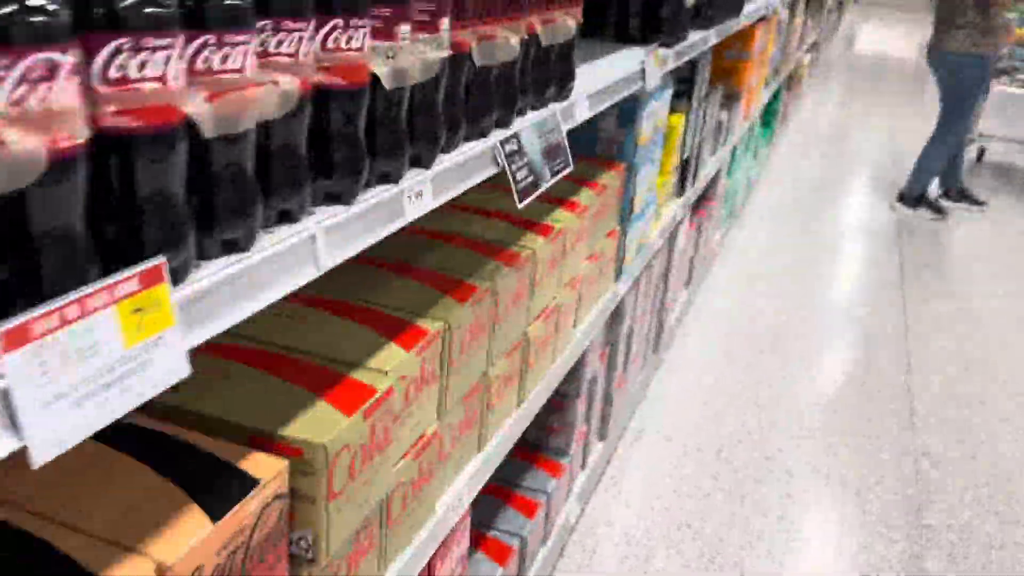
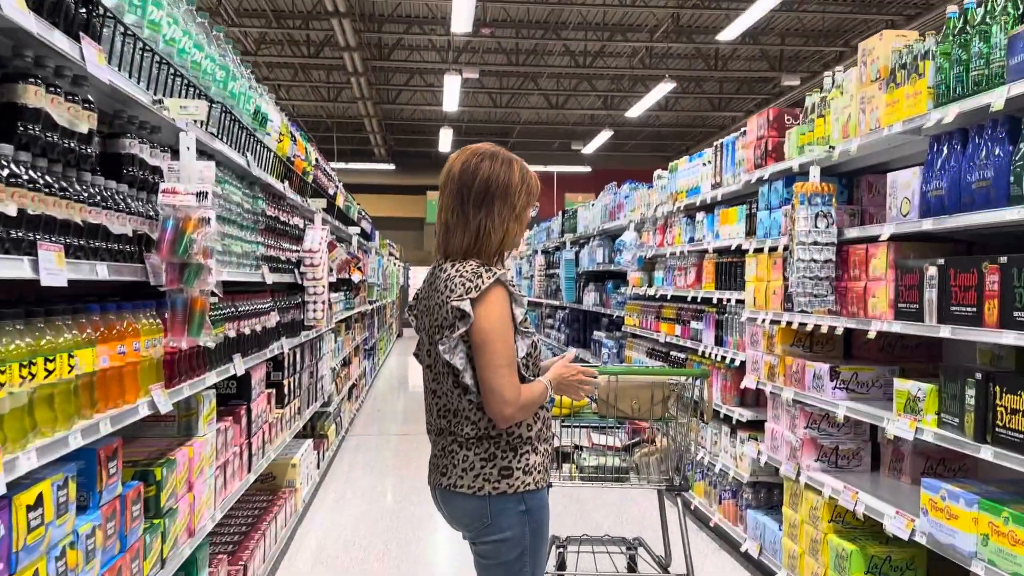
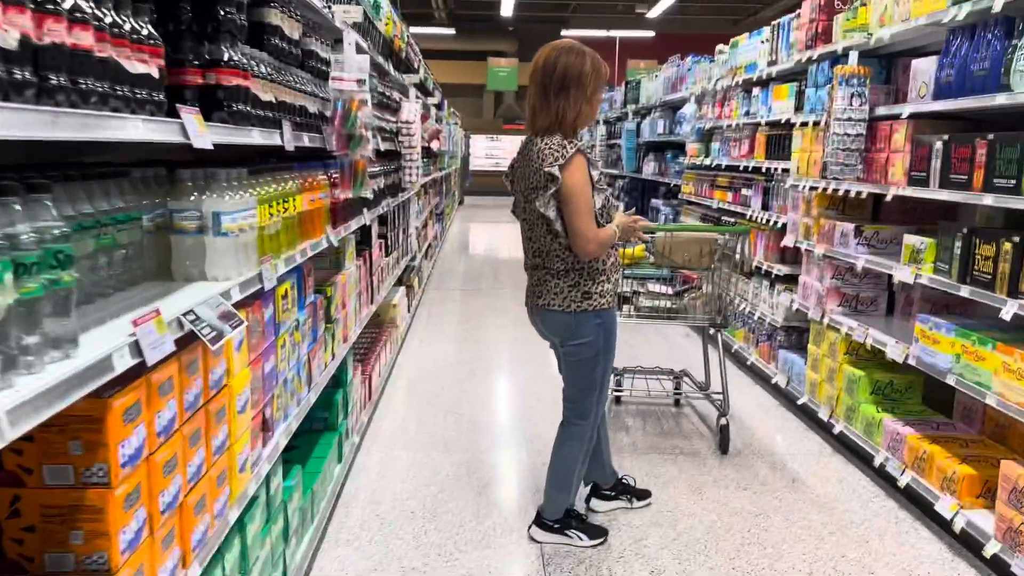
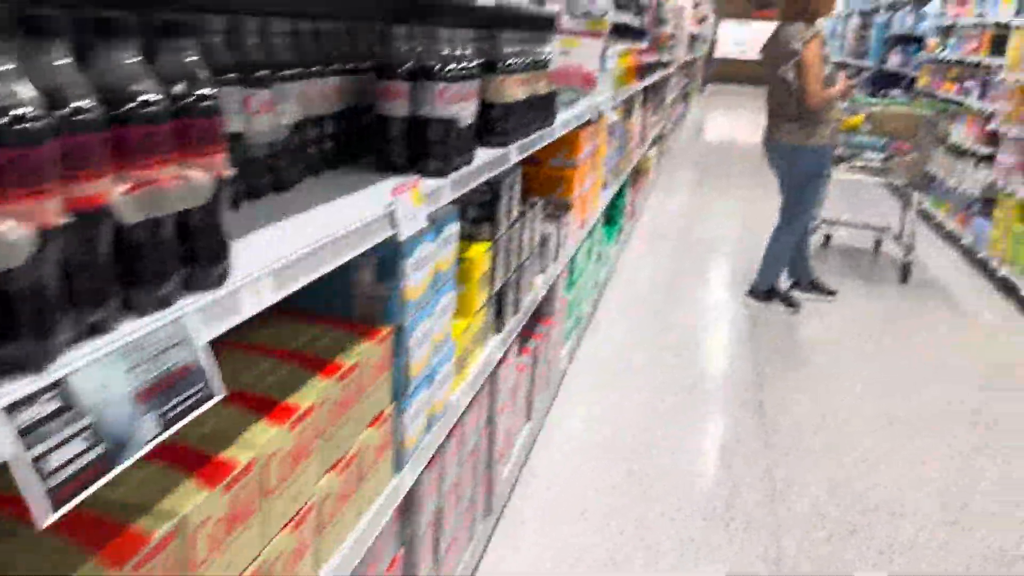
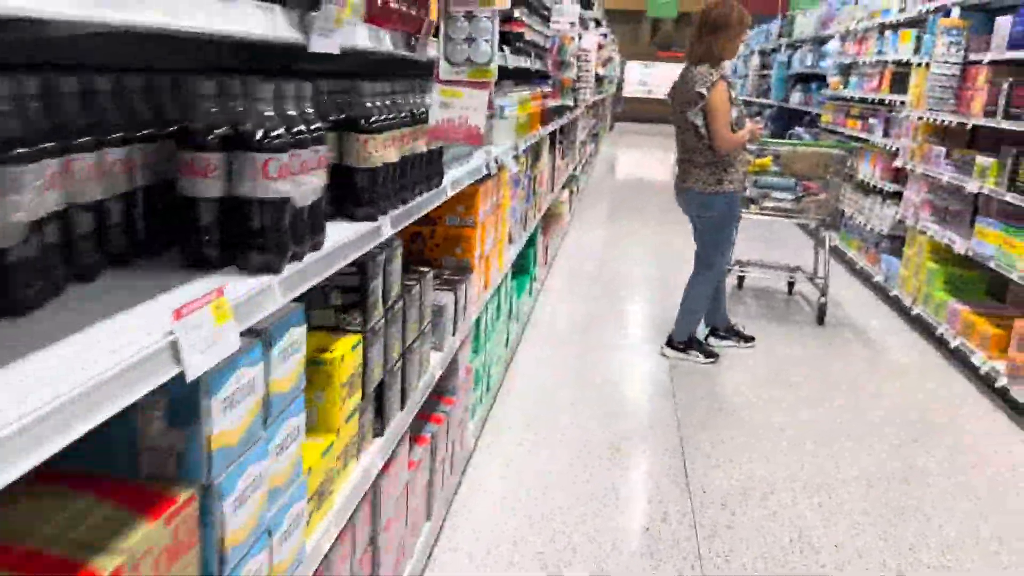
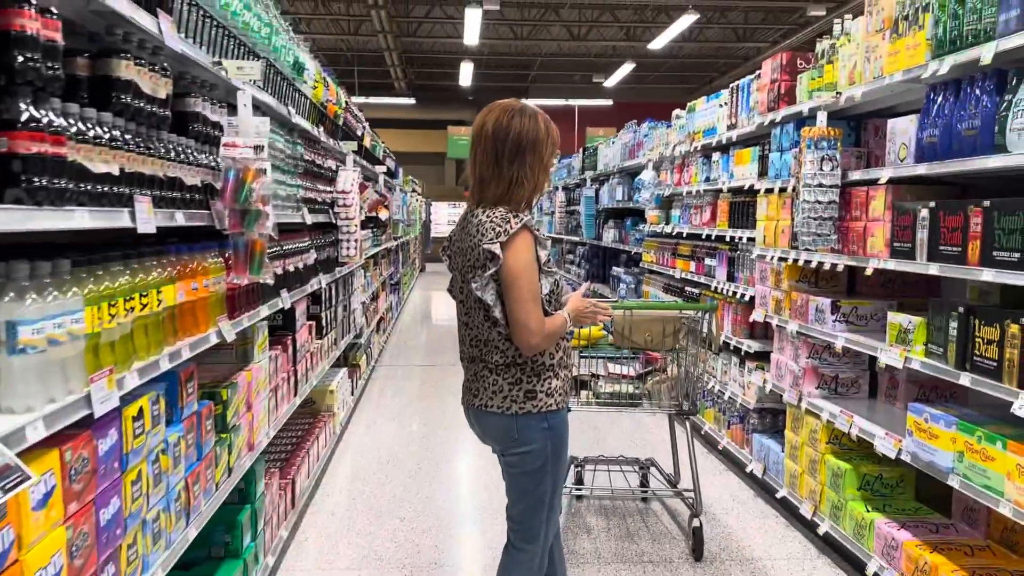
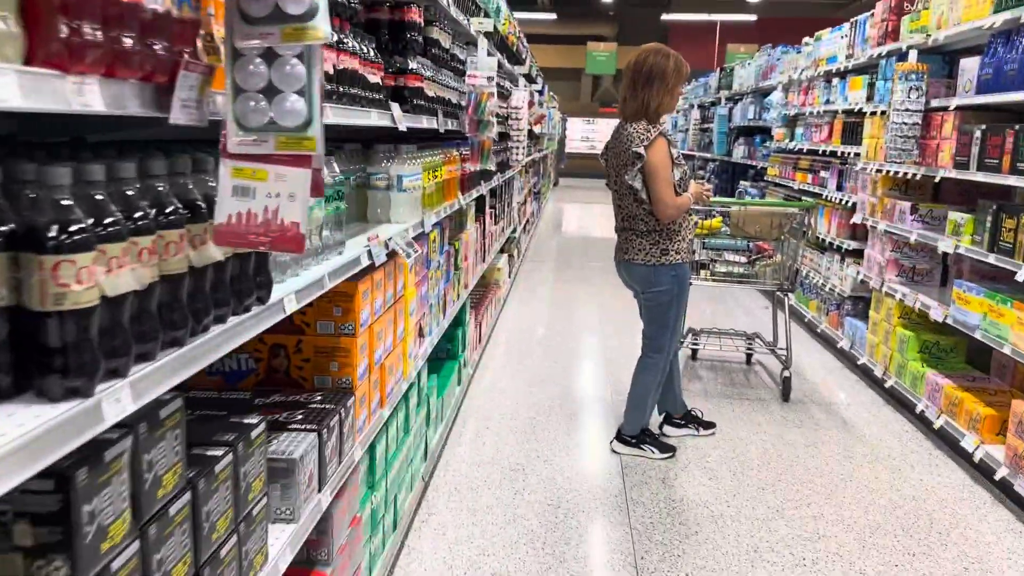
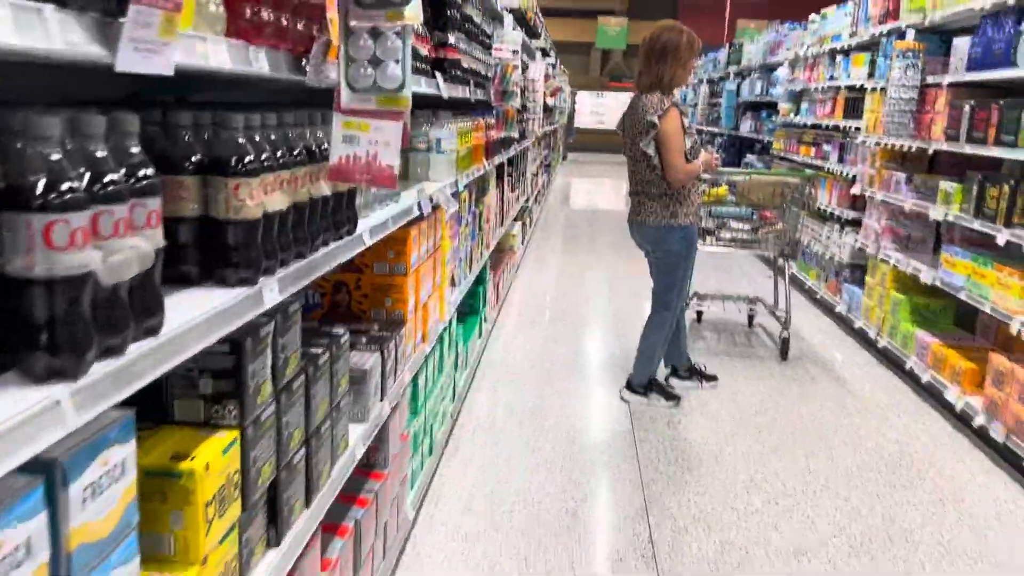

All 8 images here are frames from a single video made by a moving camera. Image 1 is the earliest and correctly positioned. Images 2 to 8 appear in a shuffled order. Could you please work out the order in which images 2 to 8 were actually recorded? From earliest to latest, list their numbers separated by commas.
4, 5, 8, 7, 3, 6, 2
